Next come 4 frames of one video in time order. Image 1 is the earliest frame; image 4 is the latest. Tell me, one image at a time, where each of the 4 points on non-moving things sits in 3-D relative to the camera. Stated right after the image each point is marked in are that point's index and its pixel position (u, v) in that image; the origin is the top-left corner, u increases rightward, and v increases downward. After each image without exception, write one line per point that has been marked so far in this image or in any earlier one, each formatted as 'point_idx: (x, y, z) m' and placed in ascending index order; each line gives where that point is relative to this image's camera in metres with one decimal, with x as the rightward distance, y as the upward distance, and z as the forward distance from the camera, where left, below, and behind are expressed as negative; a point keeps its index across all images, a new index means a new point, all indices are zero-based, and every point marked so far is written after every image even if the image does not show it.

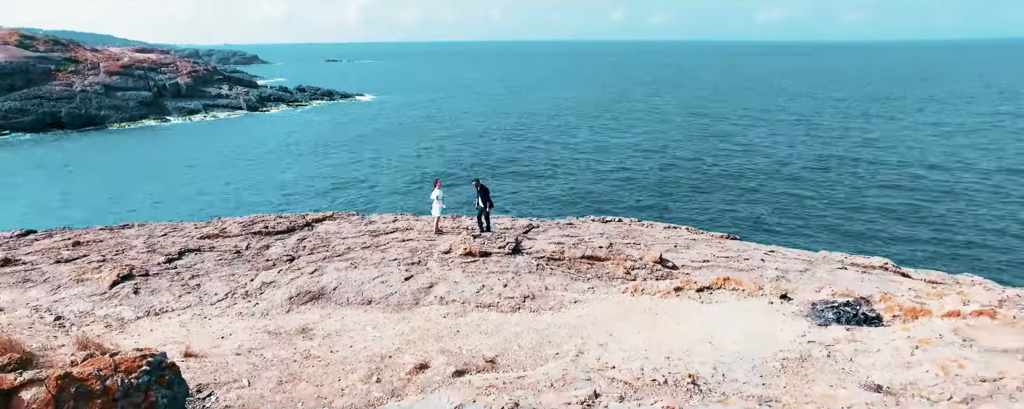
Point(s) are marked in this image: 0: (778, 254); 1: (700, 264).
0: (+6.7, -1.2, +17.3) m
1: (+4.1, -1.3, +14.8) m
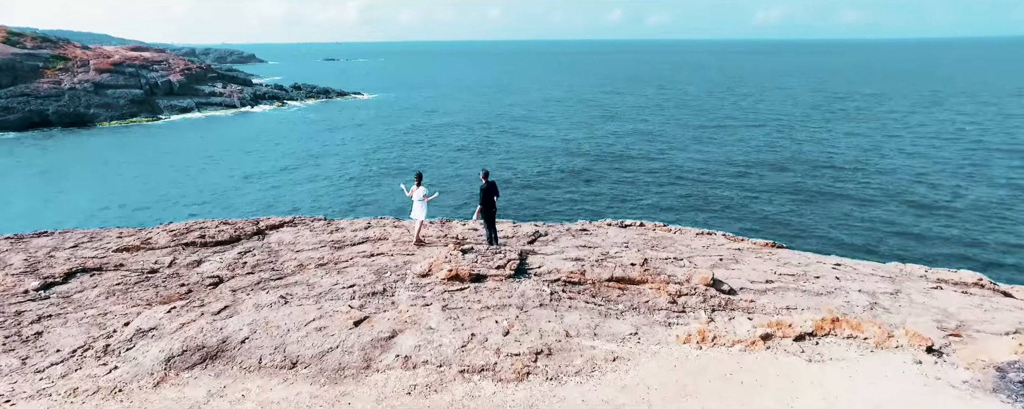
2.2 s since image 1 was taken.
0: (+6.7, -1.3, +13.7) m
1: (+4.1, -1.3, +11.1) m
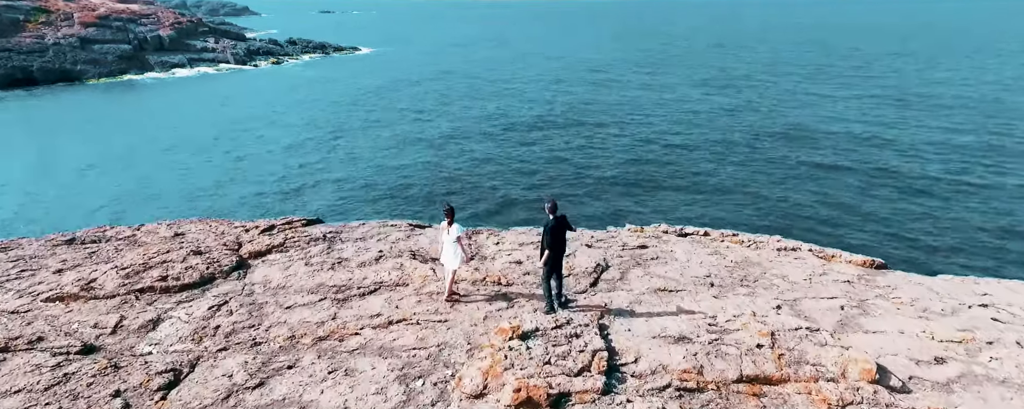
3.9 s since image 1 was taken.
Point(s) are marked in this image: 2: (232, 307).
0: (+7.6, -1.8, +10.5) m
1: (+5.0, -2.0, +7.9) m
2: (-4.0, -1.5, +9.7) m
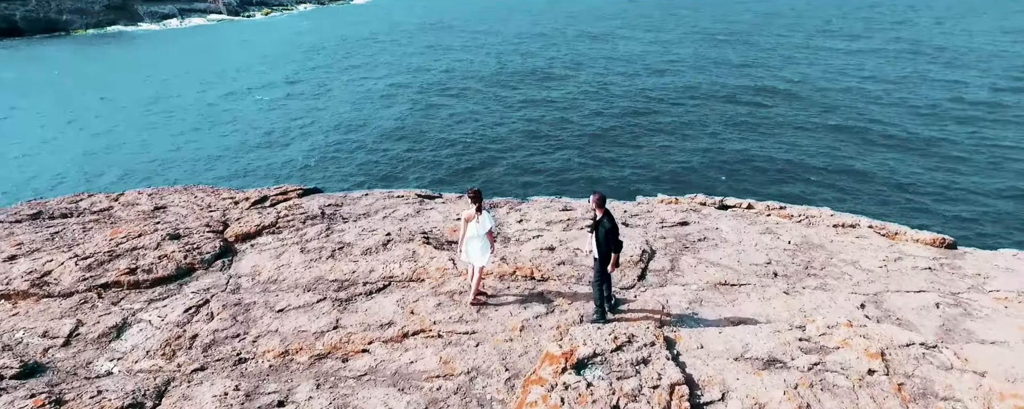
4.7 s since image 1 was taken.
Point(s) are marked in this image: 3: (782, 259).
0: (+8.0, -1.5, +8.9) m
1: (+5.5, -1.9, +6.3) m
2: (-3.5, -1.2, +8.1) m
3: (+4.1, -0.8, +10.4) m
